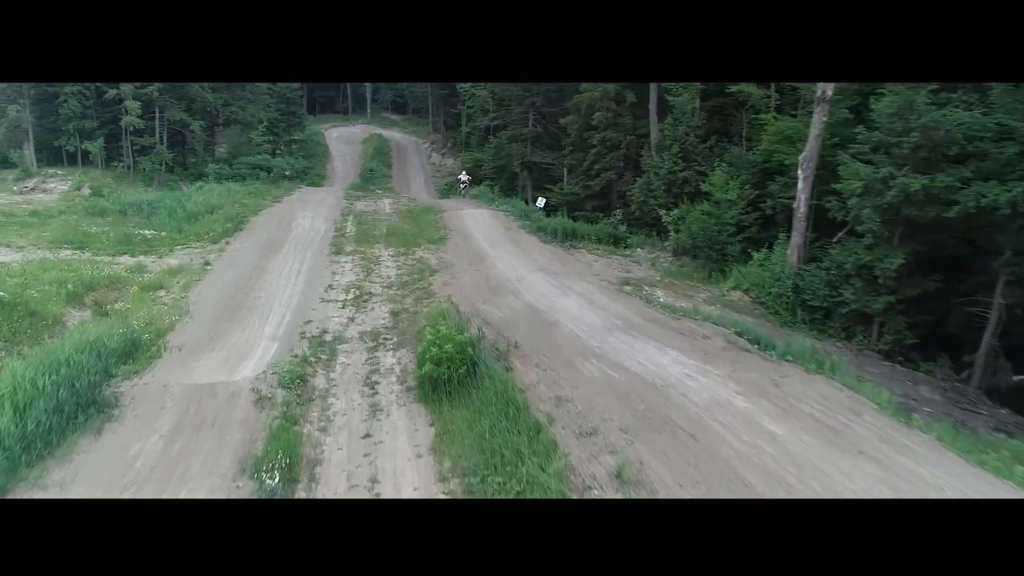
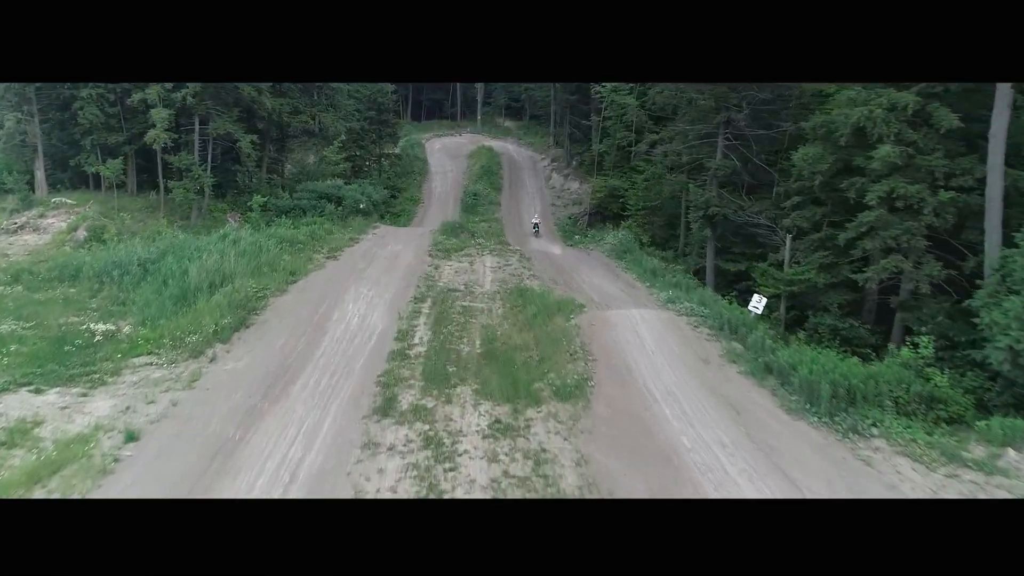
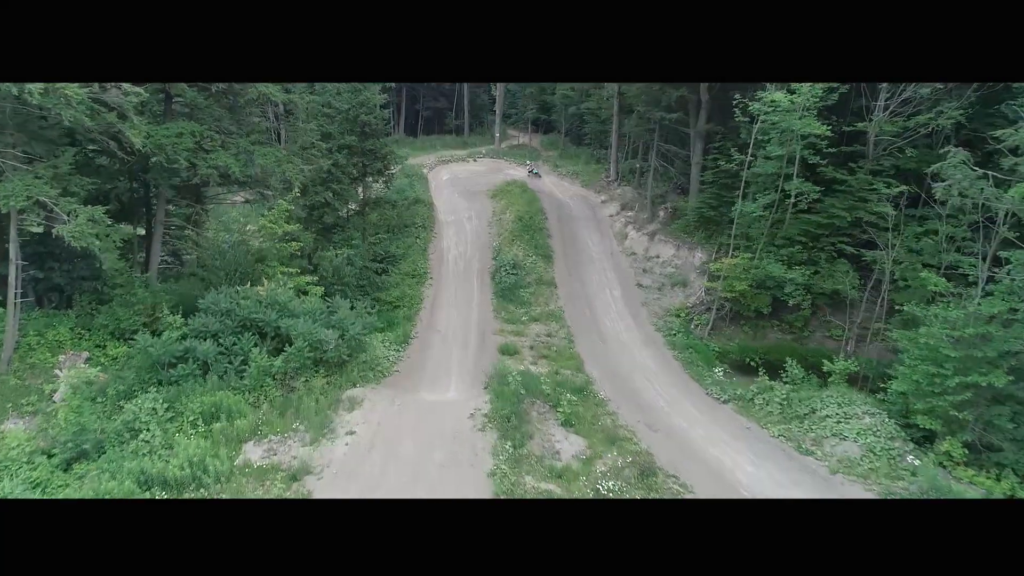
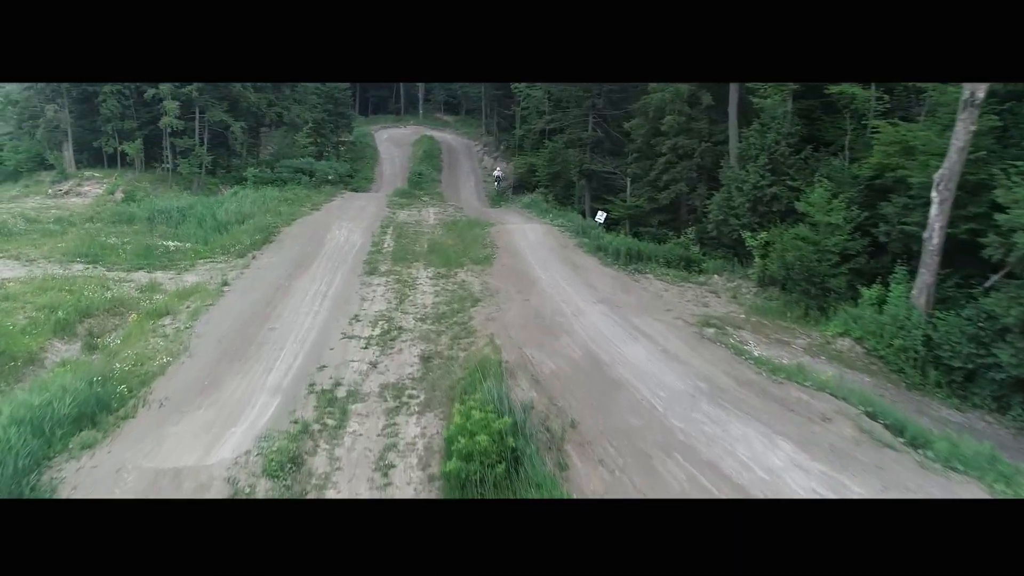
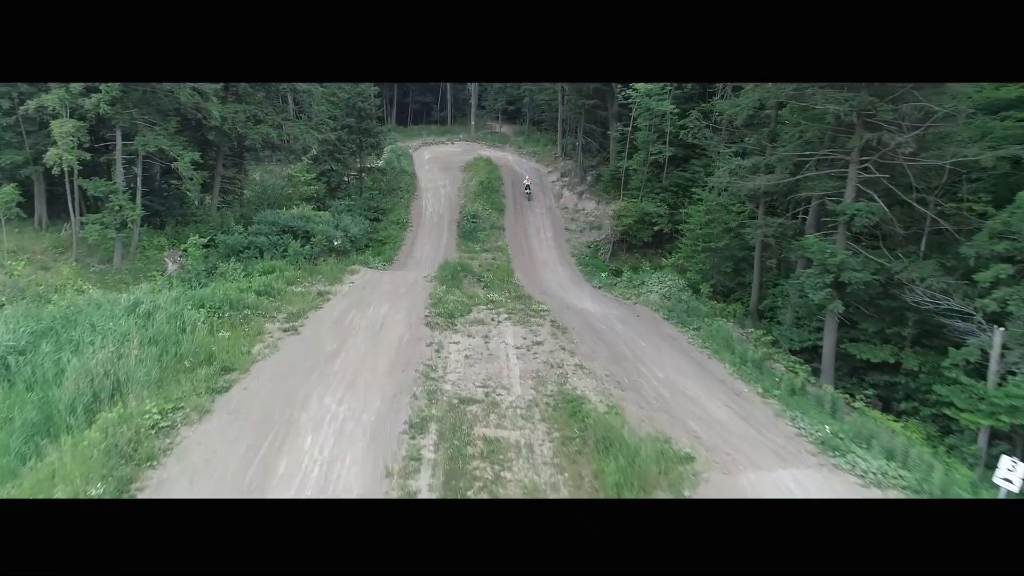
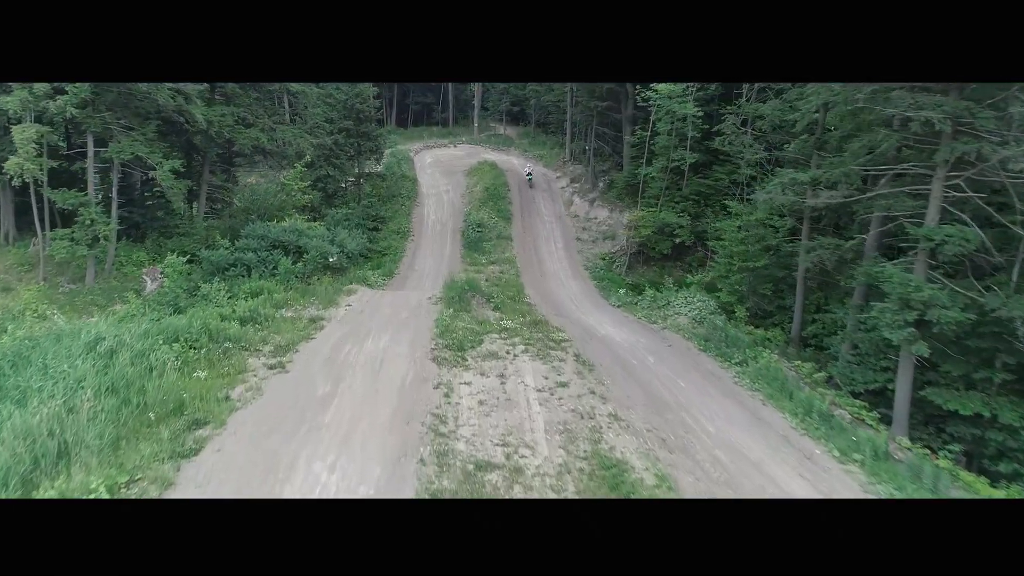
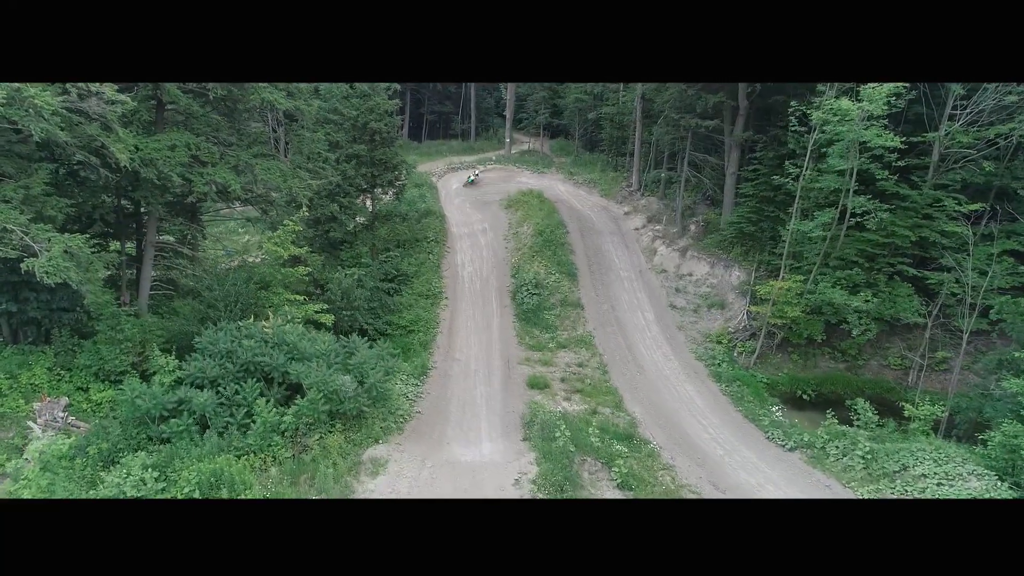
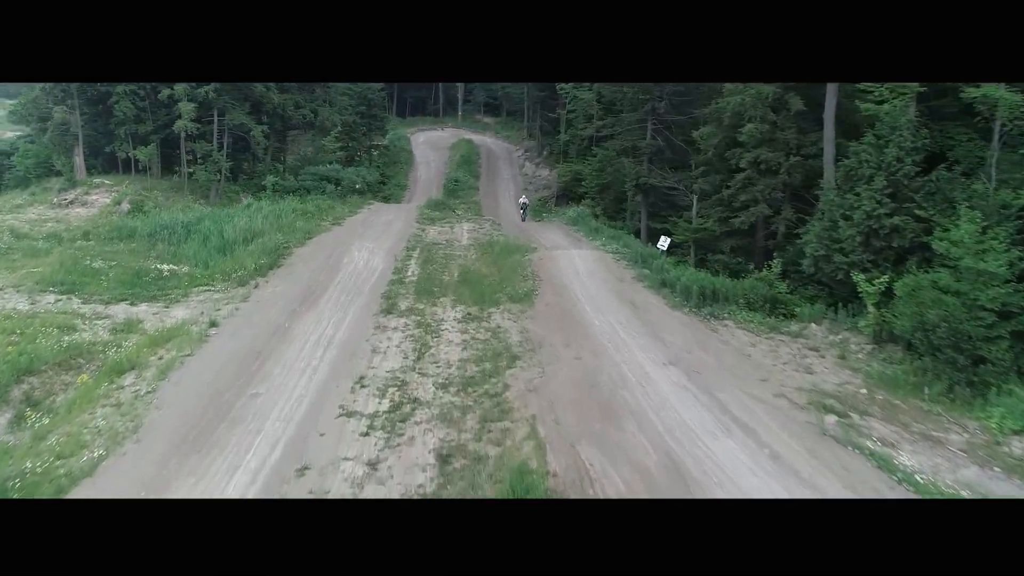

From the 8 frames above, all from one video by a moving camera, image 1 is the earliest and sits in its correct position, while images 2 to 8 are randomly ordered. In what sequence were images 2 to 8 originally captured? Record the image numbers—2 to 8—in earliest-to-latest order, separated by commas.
4, 8, 2, 5, 6, 3, 7
